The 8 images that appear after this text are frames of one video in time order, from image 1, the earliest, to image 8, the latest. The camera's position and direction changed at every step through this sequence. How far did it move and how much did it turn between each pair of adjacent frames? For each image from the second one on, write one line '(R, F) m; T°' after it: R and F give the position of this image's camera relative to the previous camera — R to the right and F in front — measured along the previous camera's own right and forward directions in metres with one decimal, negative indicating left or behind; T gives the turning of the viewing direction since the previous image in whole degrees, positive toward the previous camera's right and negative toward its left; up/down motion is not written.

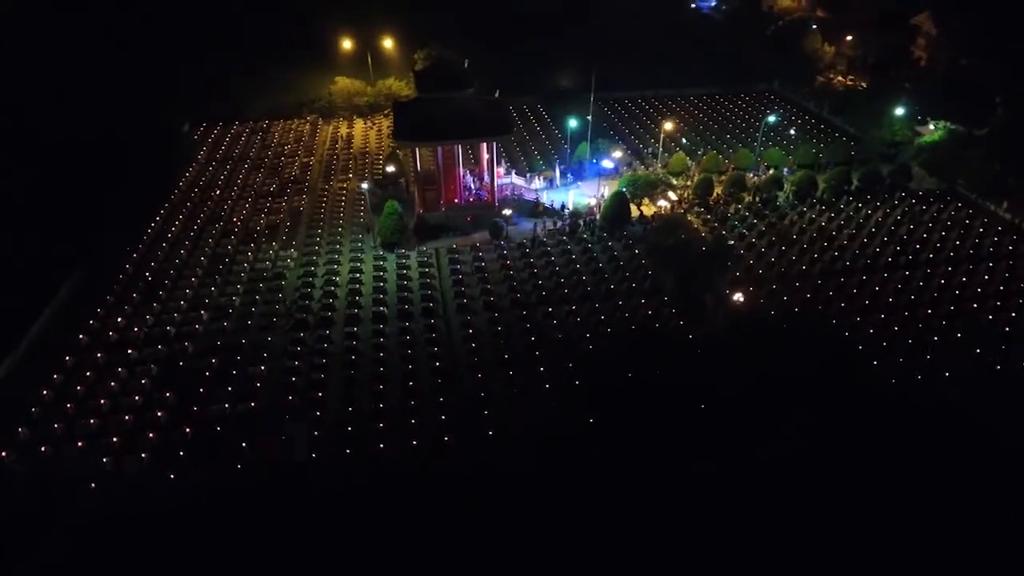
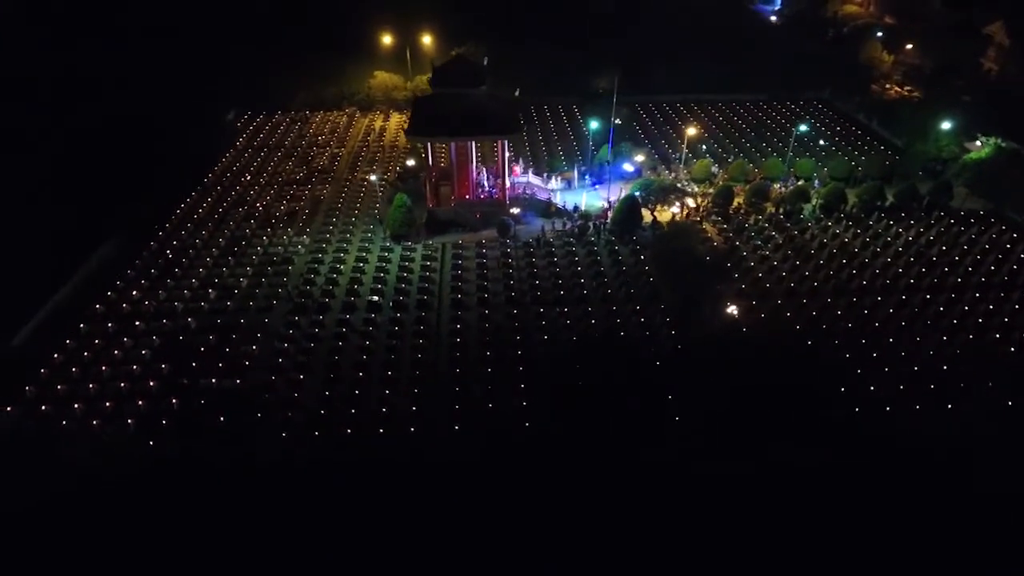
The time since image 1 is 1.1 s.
(+1.7, 0.0) m; -6°
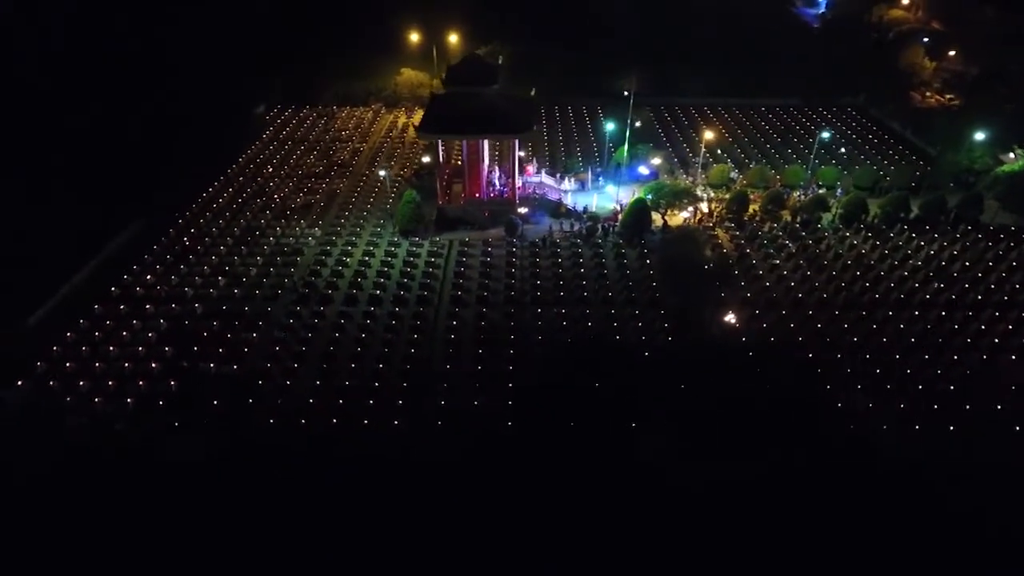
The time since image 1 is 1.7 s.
(+1.0, 0.0) m; -4°
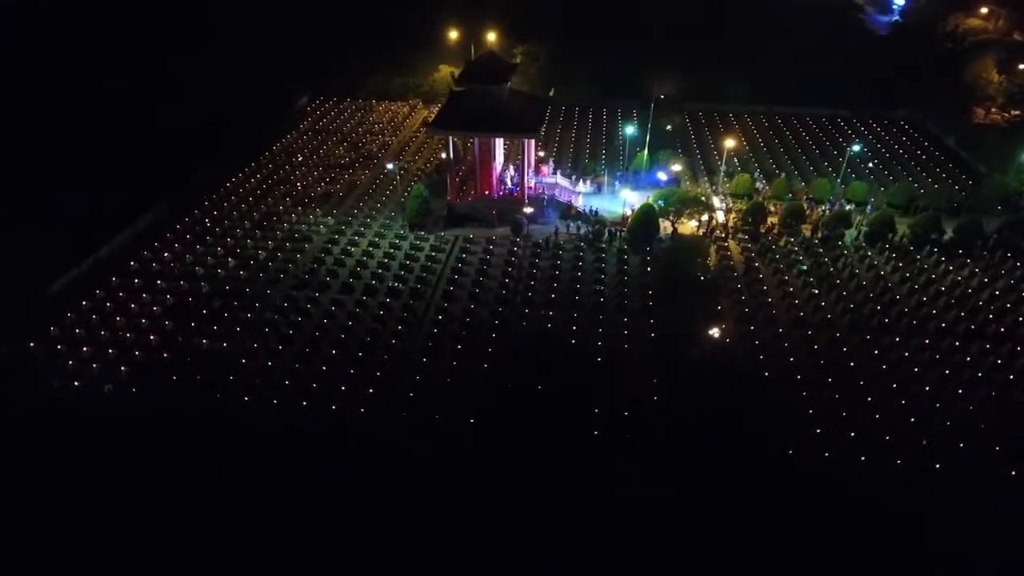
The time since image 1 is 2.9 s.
(+1.8, +0.1) m; -6°
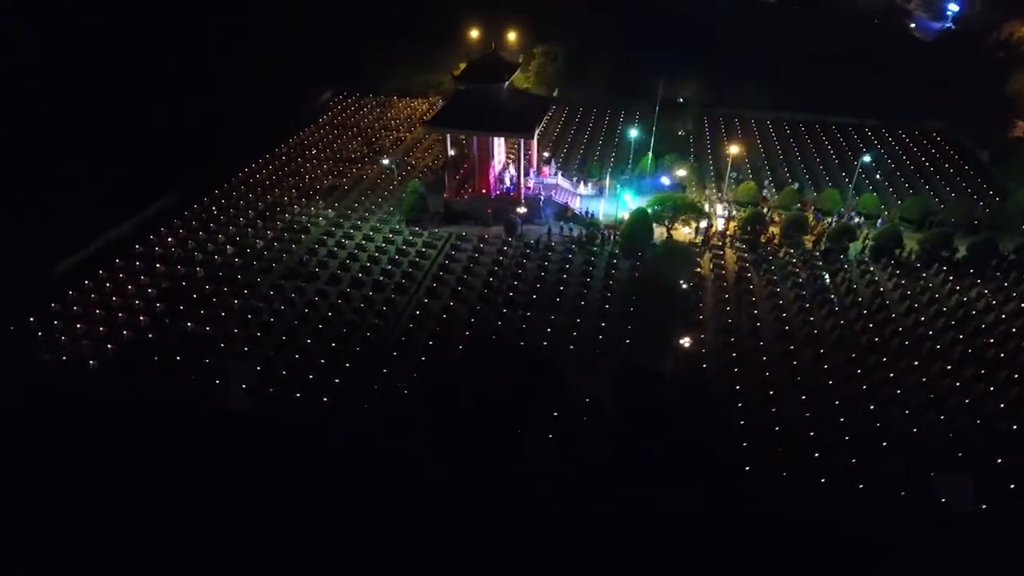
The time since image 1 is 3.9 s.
(+1.6, +0.1) m; -5°
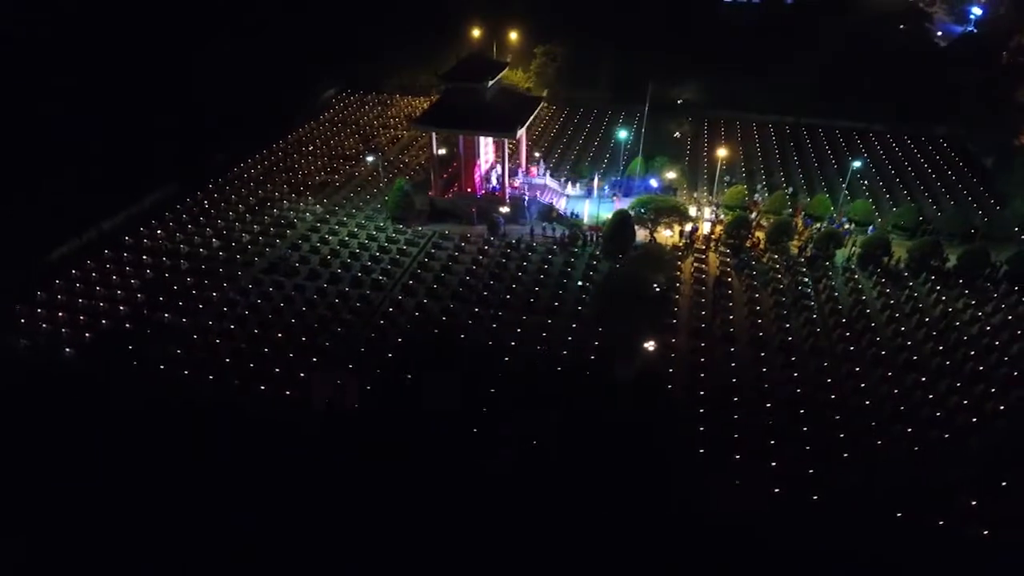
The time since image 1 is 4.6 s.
(+1.2, +0.1) m; -3°
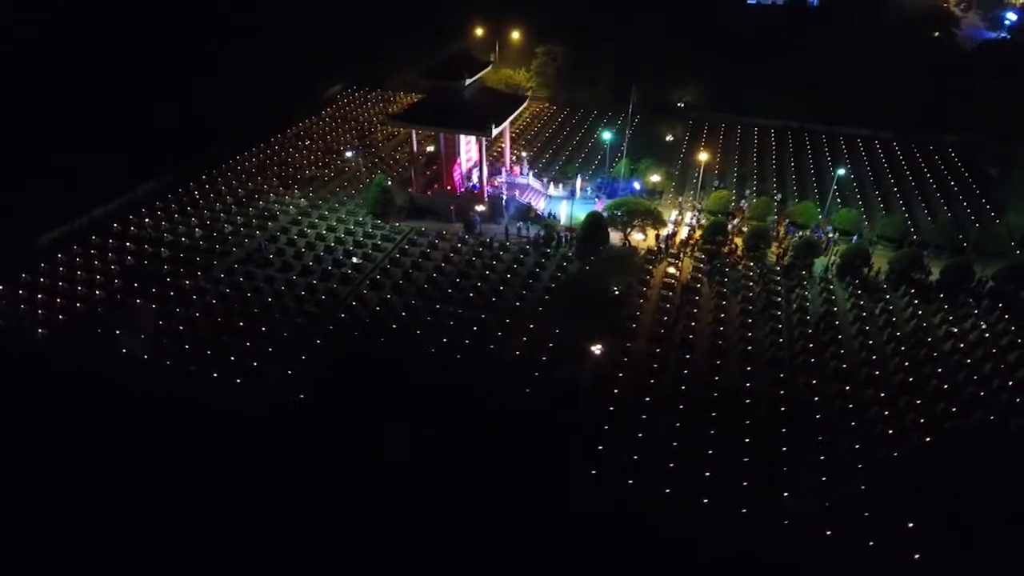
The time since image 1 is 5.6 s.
(+1.7, +0.1) m; -4°
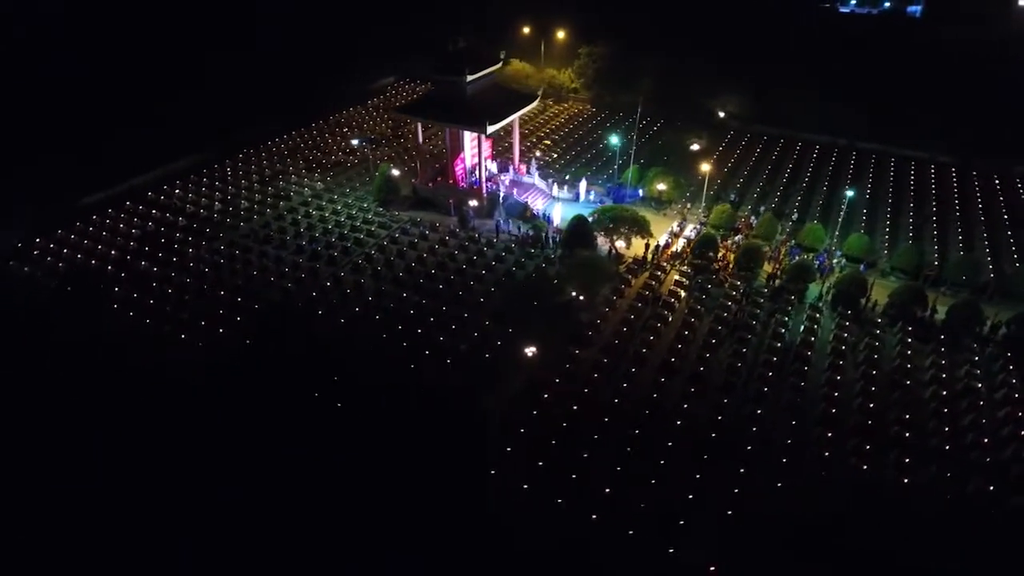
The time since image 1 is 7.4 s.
(+3.0, +0.4) m; -9°
